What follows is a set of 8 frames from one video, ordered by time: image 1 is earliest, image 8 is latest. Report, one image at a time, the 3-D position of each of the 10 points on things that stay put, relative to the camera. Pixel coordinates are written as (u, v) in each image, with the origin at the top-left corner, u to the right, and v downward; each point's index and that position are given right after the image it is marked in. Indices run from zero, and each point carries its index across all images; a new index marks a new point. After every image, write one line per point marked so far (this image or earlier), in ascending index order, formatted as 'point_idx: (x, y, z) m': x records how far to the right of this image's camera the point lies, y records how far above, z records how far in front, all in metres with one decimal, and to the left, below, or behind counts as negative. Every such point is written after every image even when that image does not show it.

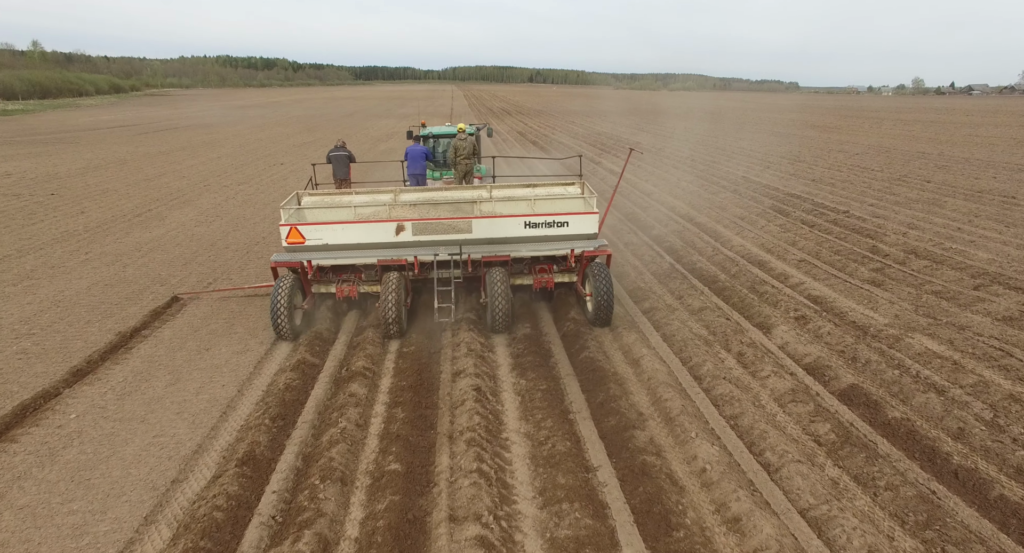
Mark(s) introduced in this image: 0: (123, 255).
0: (-6.4, +0.4, +9.8) m
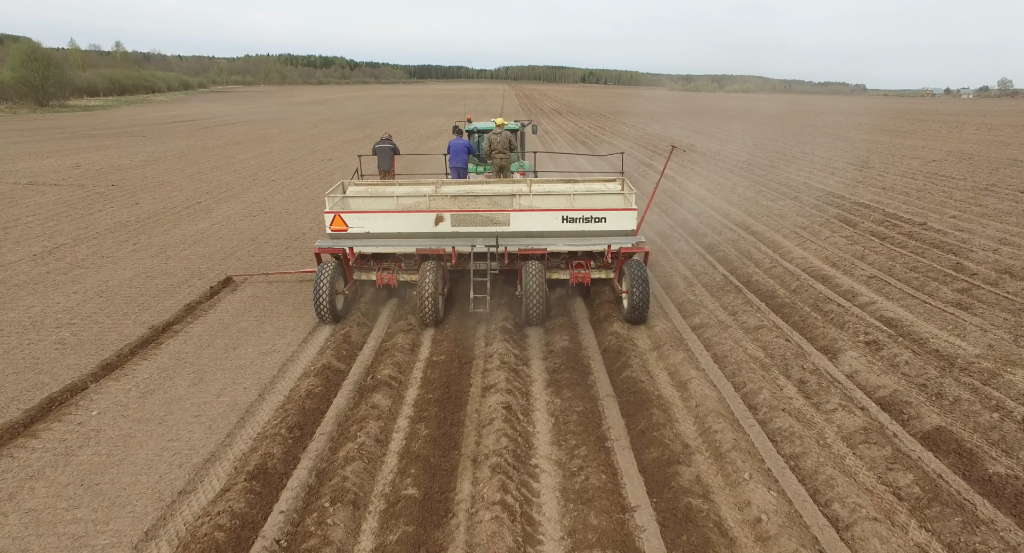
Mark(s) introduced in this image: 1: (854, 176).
0: (-5.7, +0.5, +9.9) m
1: (+10.0, +2.9, +17.4) m
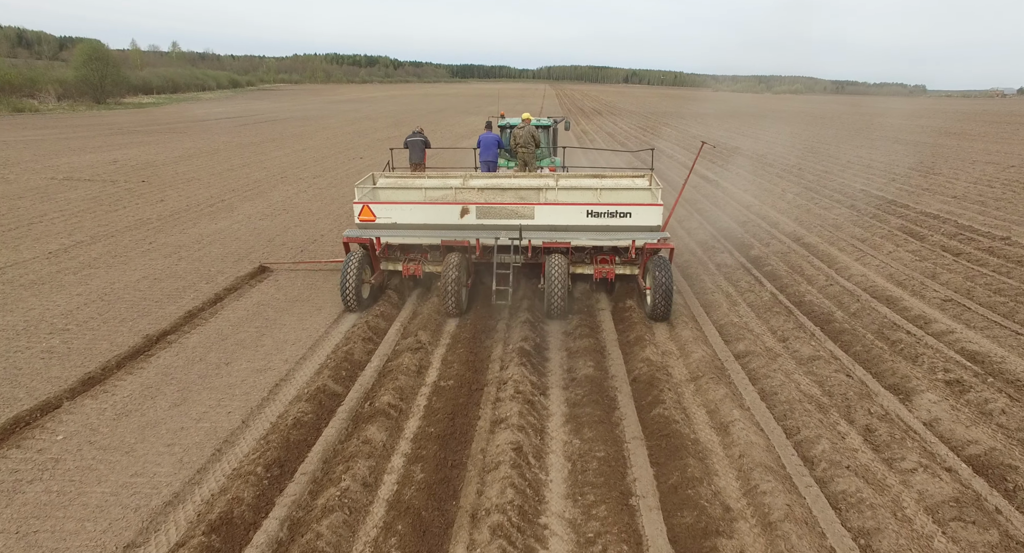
0: (-5.3, +0.5, +9.5) m
1: (+10.9, +2.5, +16.1) m
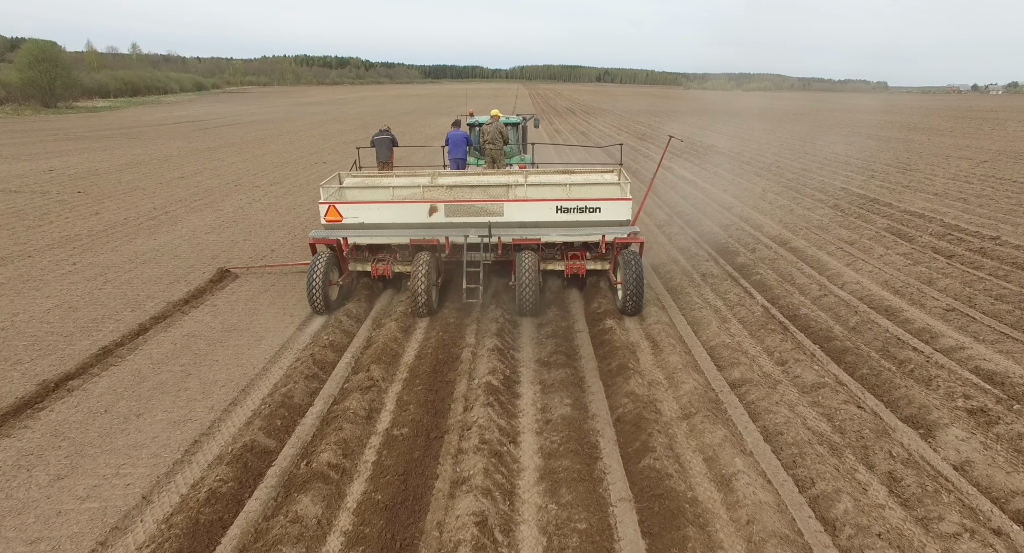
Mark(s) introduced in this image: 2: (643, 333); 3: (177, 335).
0: (-5.8, +0.1, +8.5) m
1: (+10.1, +2.5, +15.7) m
2: (+1.4, -0.6, +6.6) m
3: (-3.6, -0.6, +6.4) m
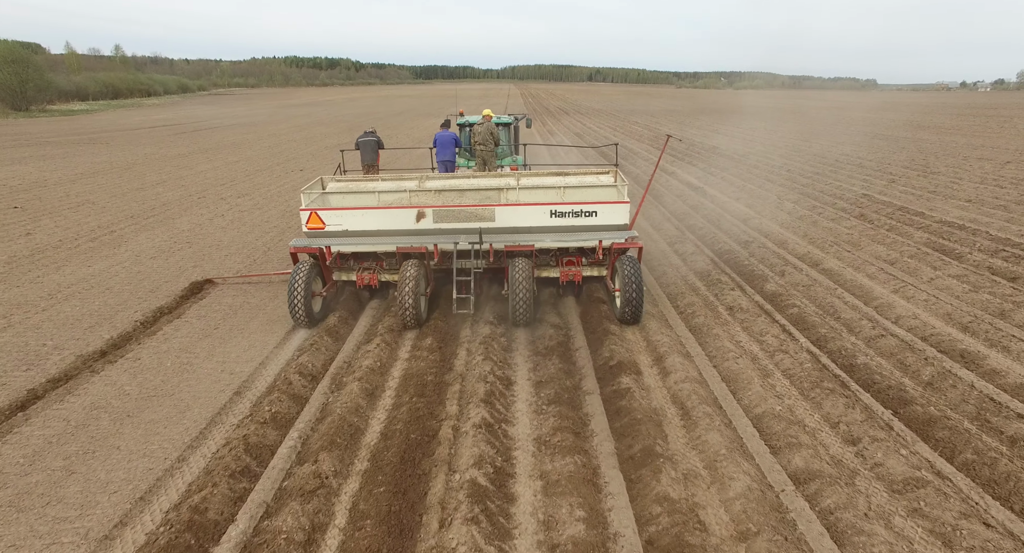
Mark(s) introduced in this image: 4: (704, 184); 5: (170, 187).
0: (-5.9, -0.4, +7.1) m
1: (+9.9, +2.2, +14.5) m
2: (+1.4, -1.0, +5.2) m
3: (-3.7, -1.1, +5.0) m
4: (+5.0, +2.4, +15.5) m
5: (-8.7, +2.3, +15.1) m
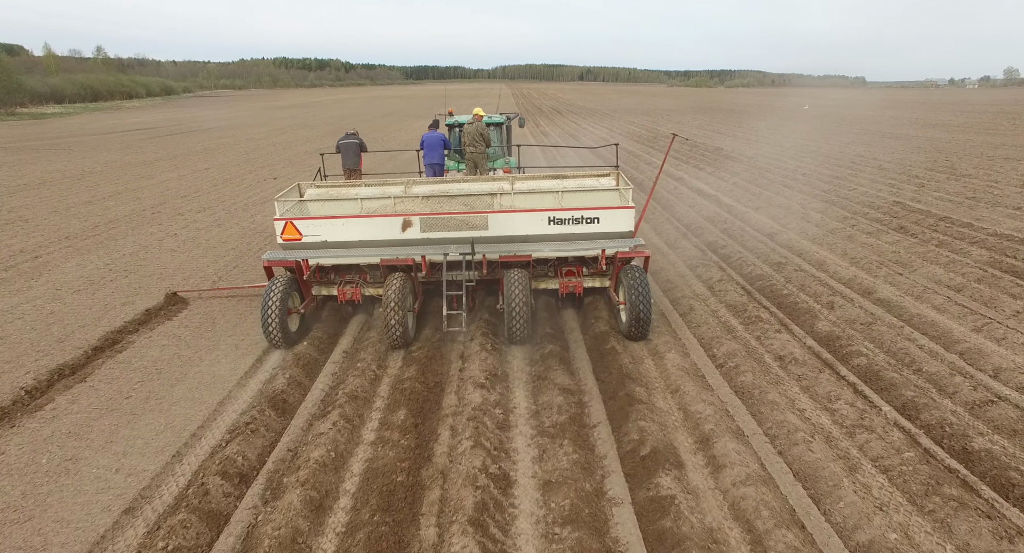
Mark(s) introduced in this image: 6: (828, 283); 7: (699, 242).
0: (-5.9, -0.9, +5.6) m
1: (+9.8, +1.9, +13.2) m
2: (+1.4, -1.4, +3.8) m
3: (-3.7, -1.6, +3.5) m
4: (+4.8, +2.0, +14.1) m
5: (-8.8, +1.8, +13.6) m
6: (+4.1, -0.1, +7.6) m
7: (+3.0, +0.5, +9.7) m
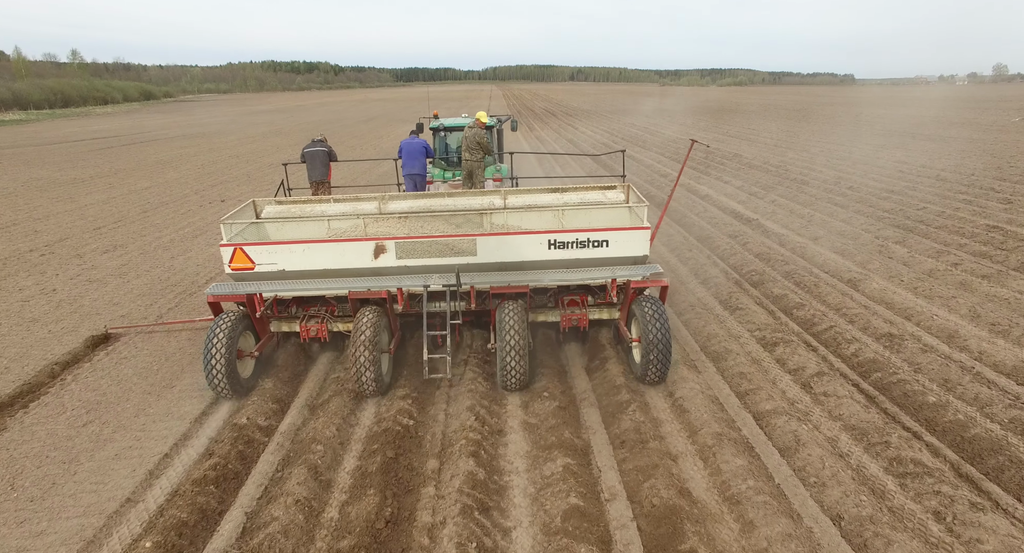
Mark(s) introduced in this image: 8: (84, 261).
0: (-5.9, -1.8, +2.9) m
1: (+9.7, +1.2, +10.6) m
2: (+1.4, -2.3, +1.2) m
3: (-3.6, -2.5, +0.8) m
4: (+4.7, +1.3, +11.5) m
5: (-8.9, +0.8, +10.8) m
6: (+4.1, -0.9, +5.0) m
7: (+3.0, -0.3, +7.1) m
8: (-6.6, +0.2, +9.2) m
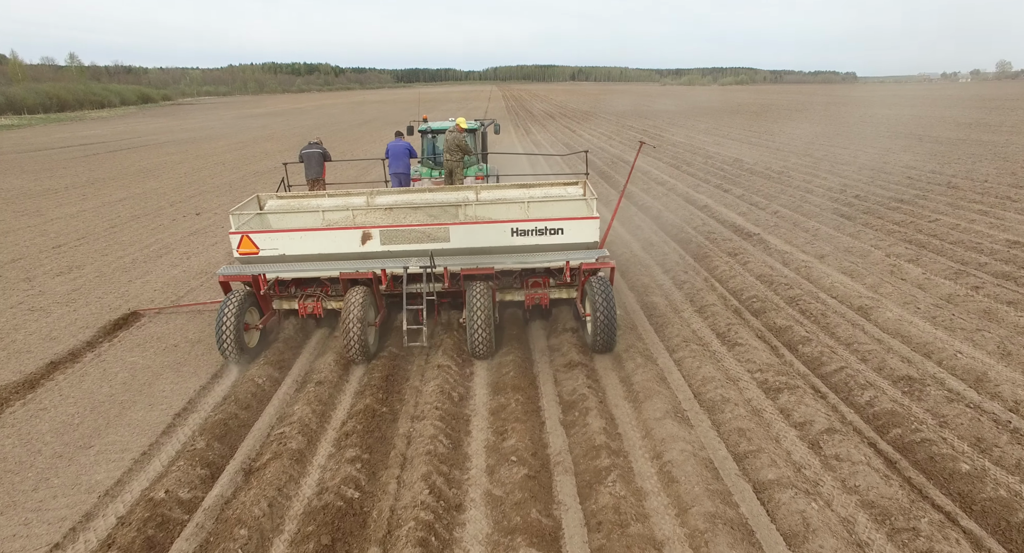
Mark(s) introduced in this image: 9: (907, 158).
0: (-6.2, -2.2, +2.2) m
1: (+9.4, +0.9, +9.9) m
2: (+1.1, -2.6, +0.5) m
3: (-3.9, -2.8, +0.2) m
4: (+4.4, +0.9, +10.8) m
5: (-9.2, +0.4, +10.2) m
6: (+3.8, -1.2, +4.3) m
7: (+2.7, -0.6, +6.4) m
8: (-6.9, -0.1, +8.5) m
9: (+11.5, +3.4, +17.3) m
